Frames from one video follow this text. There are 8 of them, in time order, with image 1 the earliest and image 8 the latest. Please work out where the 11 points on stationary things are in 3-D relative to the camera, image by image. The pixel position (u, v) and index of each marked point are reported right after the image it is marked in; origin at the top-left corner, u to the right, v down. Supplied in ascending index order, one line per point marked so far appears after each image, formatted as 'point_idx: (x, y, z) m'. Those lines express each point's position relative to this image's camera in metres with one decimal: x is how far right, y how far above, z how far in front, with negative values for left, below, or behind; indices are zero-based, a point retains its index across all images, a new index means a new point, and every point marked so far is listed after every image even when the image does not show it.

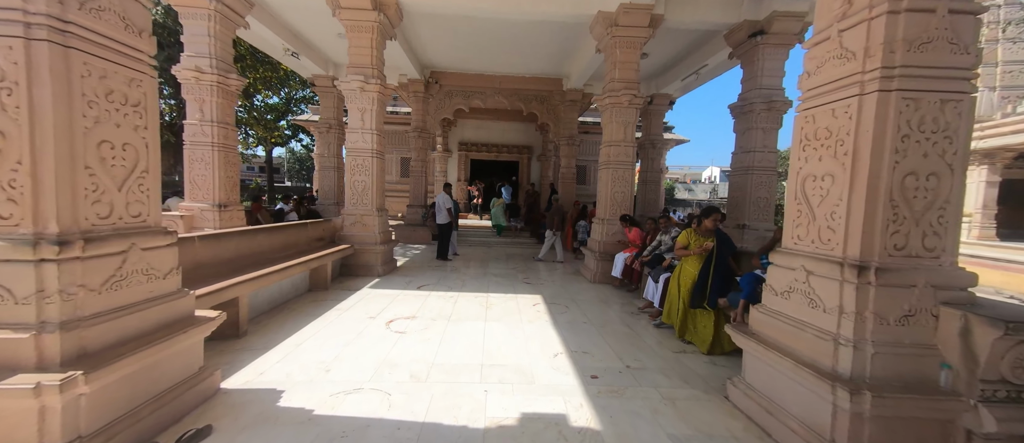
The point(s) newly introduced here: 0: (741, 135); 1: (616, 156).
0: (+4.0, +1.5, +6.0) m
1: (+1.7, +1.1, +5.8) m
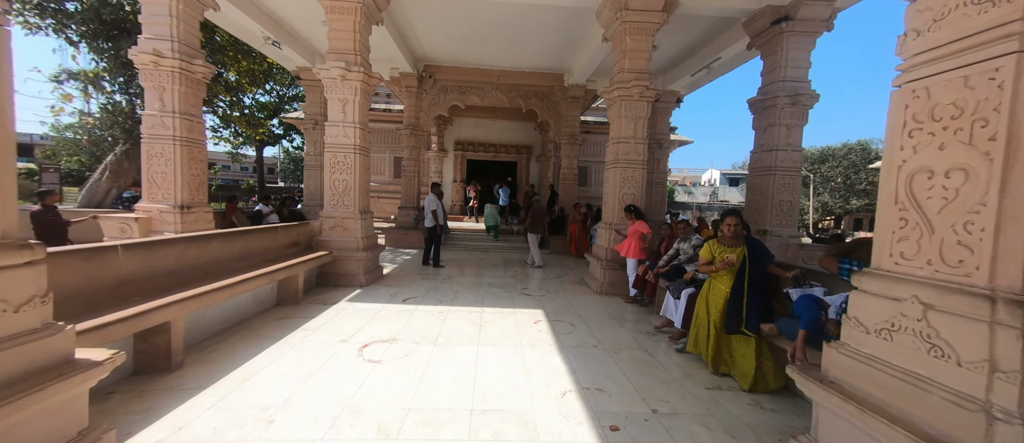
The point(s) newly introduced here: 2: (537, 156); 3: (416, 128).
0: (+4.0, +1.4, +5.5) m
1: (+1.7, +1.0, +5.2) m
2: (+1.0, +2.5, +13.4) m
3: (-2.5, +2.5, +9.1) m
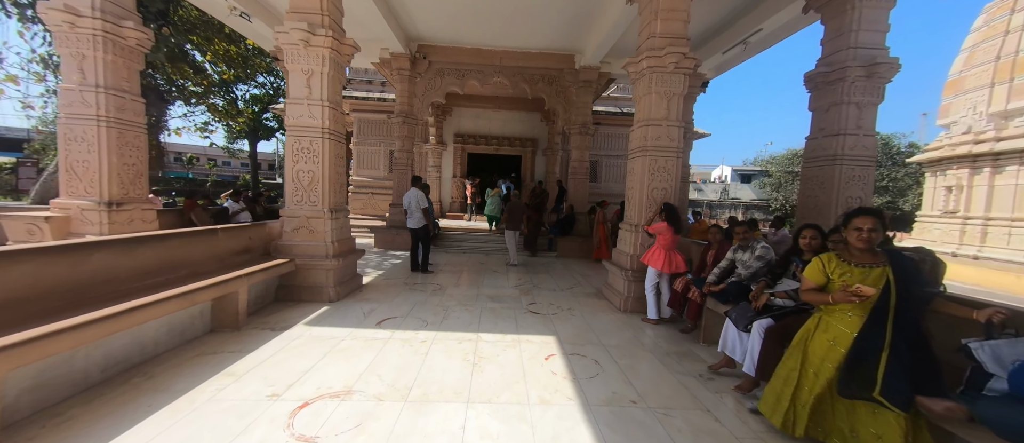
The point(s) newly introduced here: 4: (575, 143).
0: (+4.0, +1.4, +4.5) m
1: (+1.8, +1.0, +4.2) m
2: (+1.1, +2.6, +12.4) m
3: (-2.4, +2.5, +8.2) m
4: (+1.5, +1.9, +8.4) m
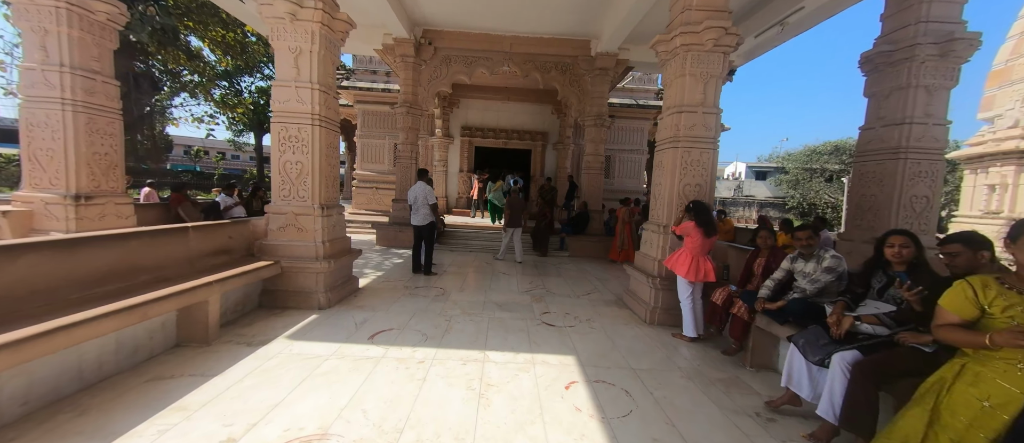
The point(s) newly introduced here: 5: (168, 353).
0: (+4.2, +1.4, +3.9) m
1: (+1.9, +1.0, +3.7) m
2: (+1.4, +2.7, +11.9) m
3: (-2.2, +2.6, +7.7) m
4: (+1.8, +2.0, +7.9) m
5: (-2.5, -1.0, +2.6) m
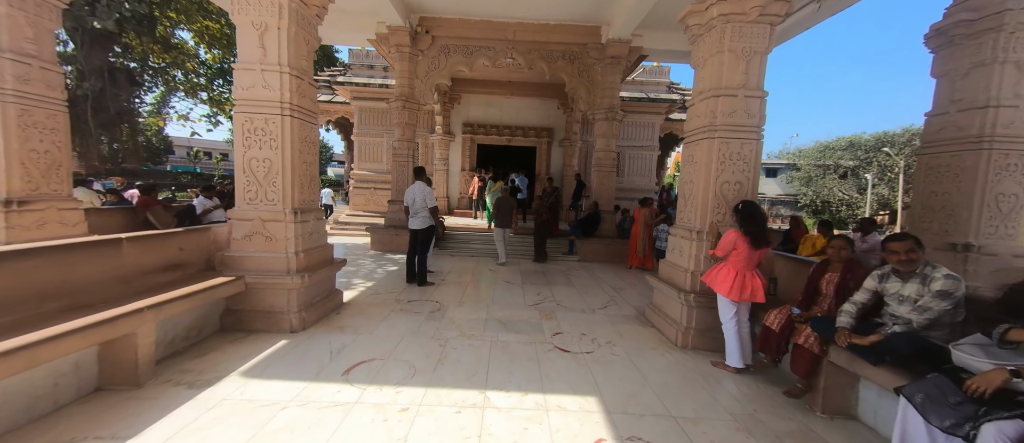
0: (+4.2, +1.3, +3.3) m
1: (+1.9, +1.0, +3.1) m
2: (+1.6, +2.7, +11.3) m
3: (-2.1, +2.5, +7.1) m
4: (+1.9, +1.9, +7.3) m
5: (-2.5, -1.0, +2.0) m
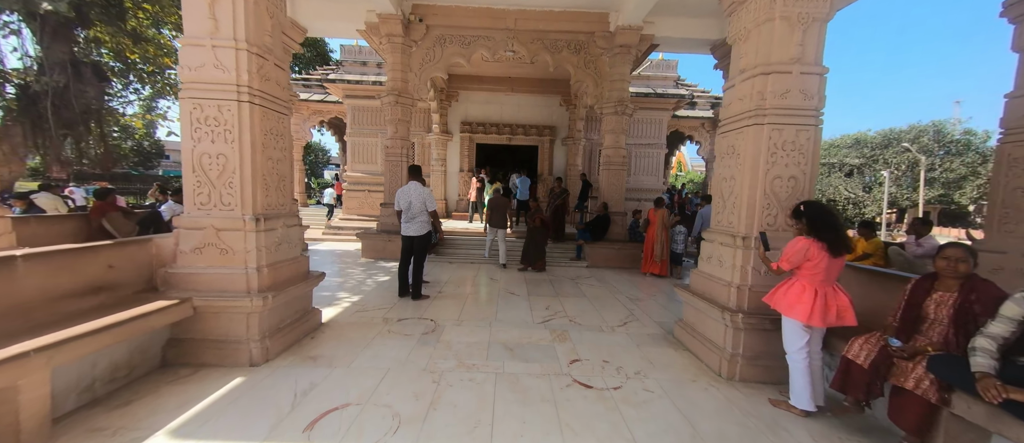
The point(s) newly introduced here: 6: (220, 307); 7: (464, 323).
0: (+4.2, +1.3, +2.7) m
1: (+2.0, +0.9, +2.6) m
2: (+1.6, +2.6, +10.8) m
3: (-2.1, +2.4, +6.6) m
4: (+1.9, +1.9, +6.7) m
5: (-2.4, -1.1, +1.5) m
6: (-2.1, -0.6, +2.5) m
7: (-0.5, -1.0, +3.5) m
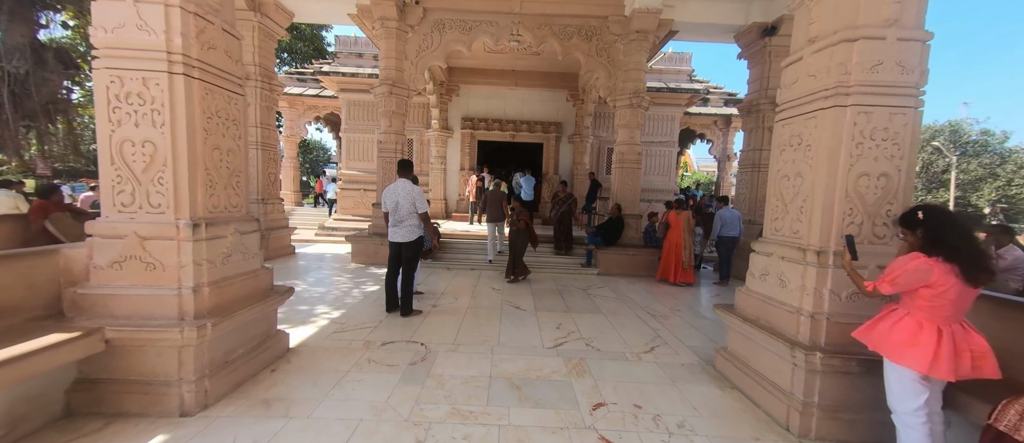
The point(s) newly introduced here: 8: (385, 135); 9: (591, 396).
0: (+4.3, +1.3, +2.1) m
1: (+2.0, +0.9, +2.0) m
2: (+1.7, +2.5, +10.2) m
3: (-2.0, +2.4, +6.0) m
4: (+2.0, +1.8, +6.2) m
5: (-2.4, -1.1, +0.9) m
6: (-2.0, -0.7, +1.9) m
7: (-0.4, -1.1, +2.9) m
8: (-2.2, +1.5, +6.1) m
9: (+0.5, -1.2, +2.3) m
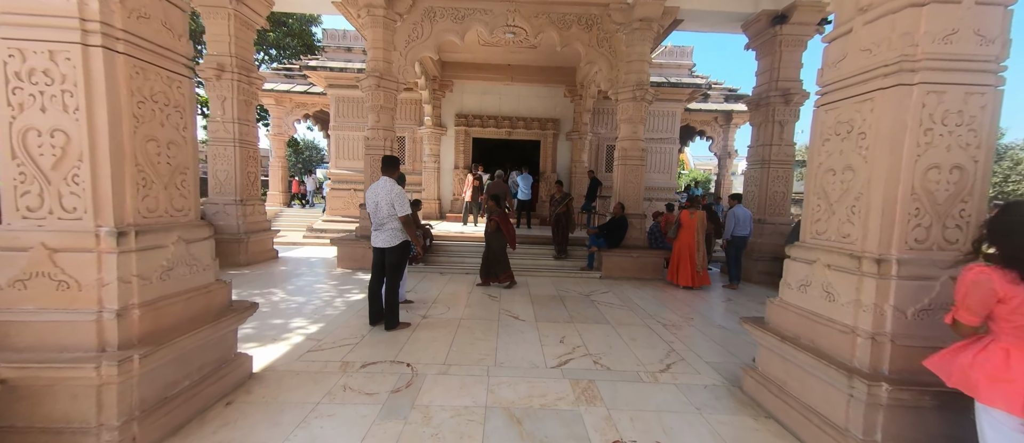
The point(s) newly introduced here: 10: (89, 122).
0: (+4.3, +1.3, +1.8) m
1: (+2.0, +0.9, +1.6) m
2: (+1.6, +2.5, +9.8) m
3: (-2.1, +2.4, +5.7) m
4: (+1.9, +1.8, +5.8) m
5: (-2.4, -1.2, +0.5) m
6: (-2.0, -0.7, +1.5) m
7: (-0.4, -1.1, +2.5) m
8: (-2.3, +1.5, +5.7) m
9: (+0.5, -1.2, +2.0) m
10: (-2.0, +0.5, +1.6) m
